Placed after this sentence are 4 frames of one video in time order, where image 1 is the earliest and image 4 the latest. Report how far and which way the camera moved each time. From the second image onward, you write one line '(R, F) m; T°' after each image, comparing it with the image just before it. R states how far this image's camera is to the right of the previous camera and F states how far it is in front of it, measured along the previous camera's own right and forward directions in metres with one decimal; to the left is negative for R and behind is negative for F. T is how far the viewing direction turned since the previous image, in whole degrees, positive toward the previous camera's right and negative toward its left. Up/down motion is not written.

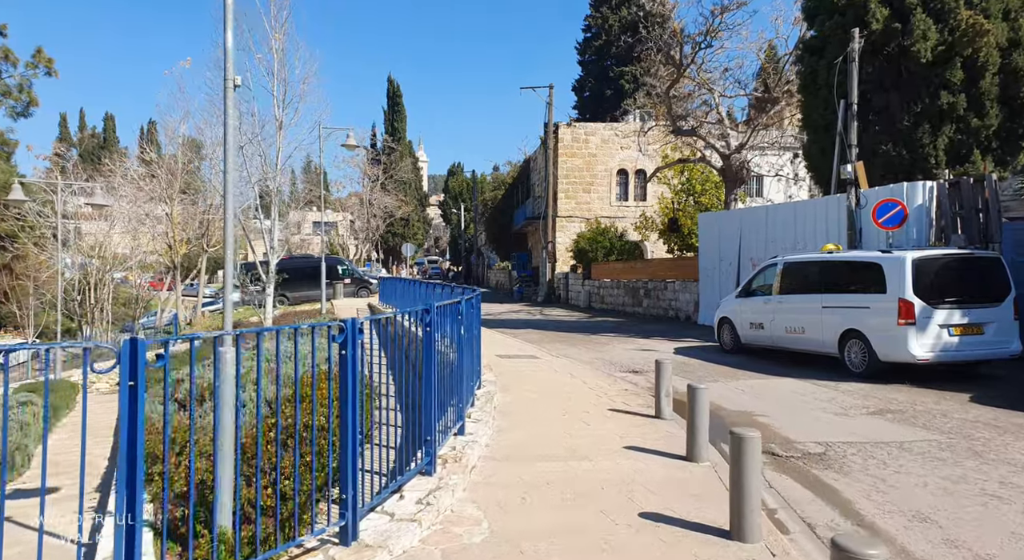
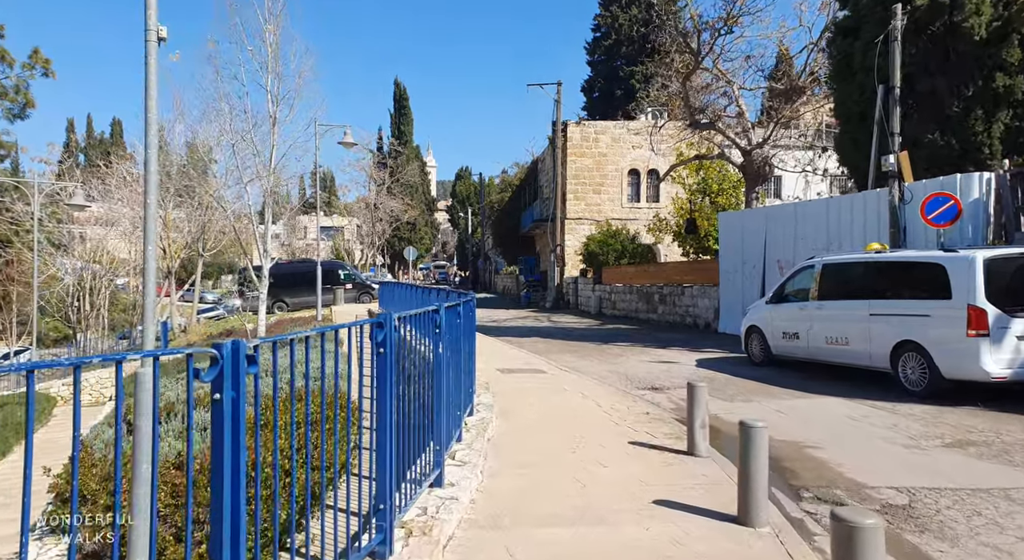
(+0.1, +1.4) m; -1°
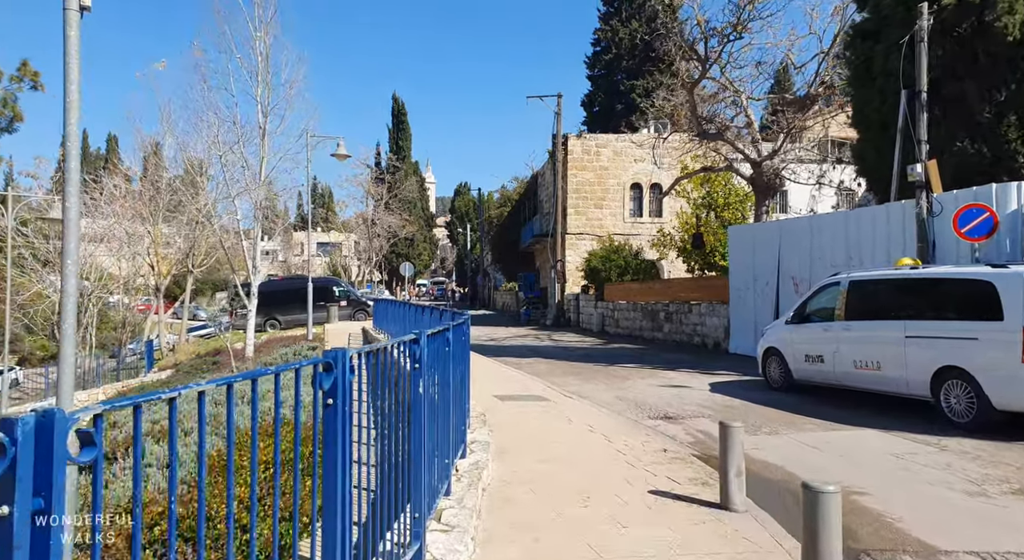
(0.0, +0.9) m; 0°
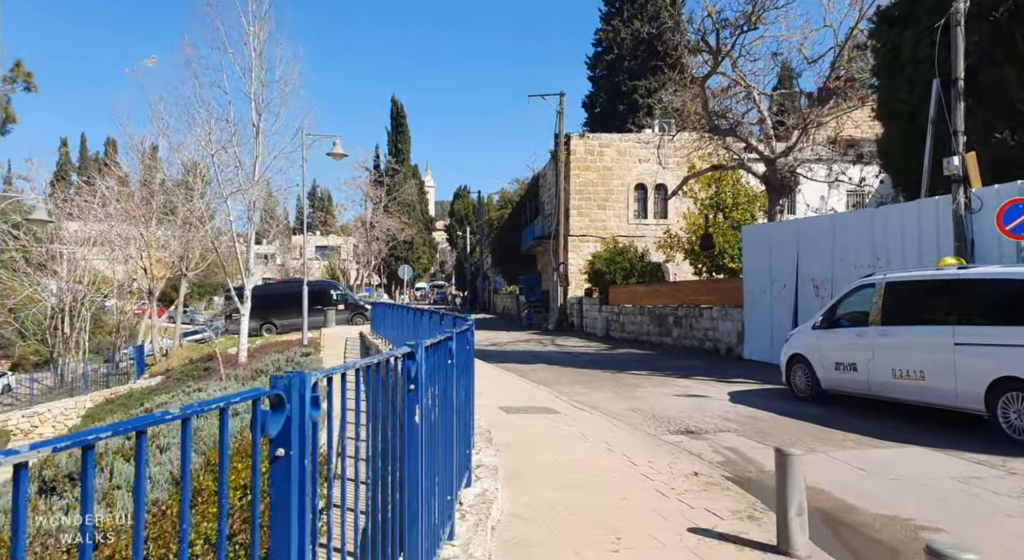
(-0.1, +0.9) m; 0°
